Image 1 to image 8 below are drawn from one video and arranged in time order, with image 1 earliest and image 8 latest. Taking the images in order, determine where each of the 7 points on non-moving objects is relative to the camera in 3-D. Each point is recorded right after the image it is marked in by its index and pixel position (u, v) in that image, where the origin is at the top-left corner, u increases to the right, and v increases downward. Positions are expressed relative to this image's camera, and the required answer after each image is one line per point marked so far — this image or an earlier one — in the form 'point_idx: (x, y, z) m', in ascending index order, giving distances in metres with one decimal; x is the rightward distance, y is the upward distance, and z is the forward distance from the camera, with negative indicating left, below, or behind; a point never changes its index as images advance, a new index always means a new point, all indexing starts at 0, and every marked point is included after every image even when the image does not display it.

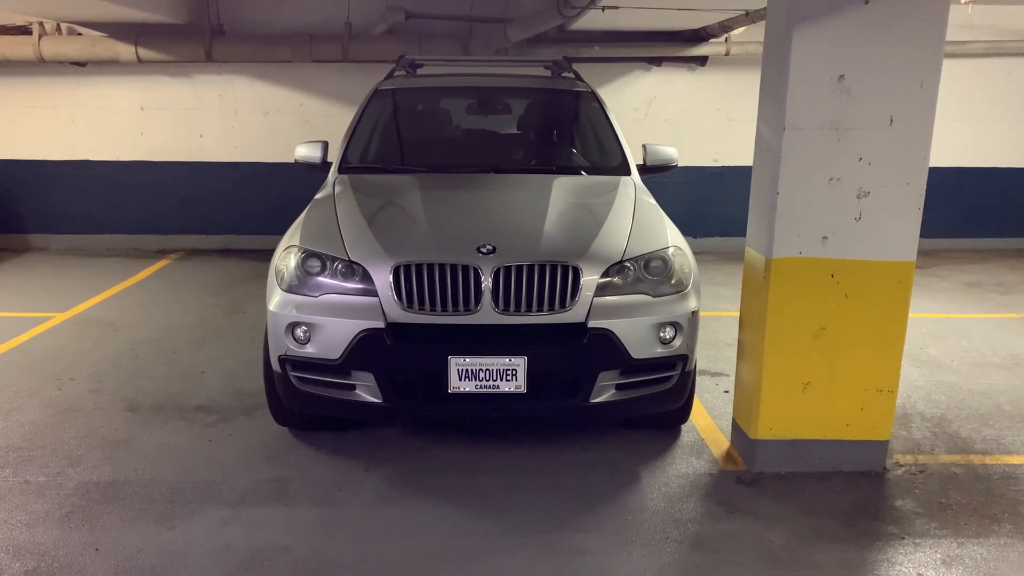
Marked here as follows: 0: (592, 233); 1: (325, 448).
0: (+0.3, +0.2, +3.4) m
1: (-0.7, -0.7, +3.6) m
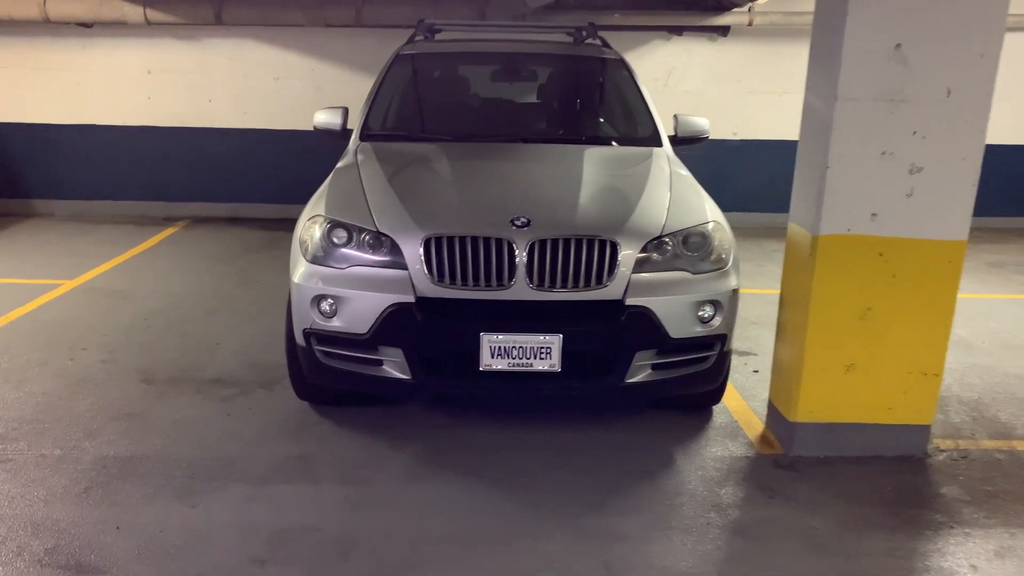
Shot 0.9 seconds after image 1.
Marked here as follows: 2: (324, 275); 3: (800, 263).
0: (+0.4, +0.3, +3.2) m
1: (-0.6, -0.5, +3.5) m
2: (-0.7, 0.0, +3.1) m
3: (+1.0, +0.1, +3.2) m
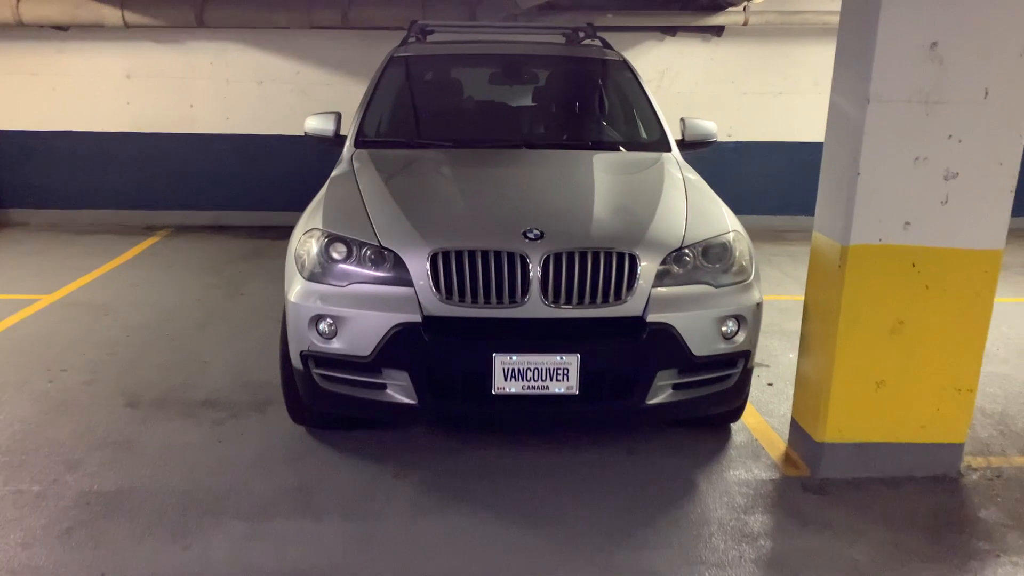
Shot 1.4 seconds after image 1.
0: (+0.5, +0.2, +3.1) m
1: (-0.6, -0.6, +3.3) m
2: (-0.6, 0.0, +2.9) m
3: (+1.1, 0.0, +3.0) m
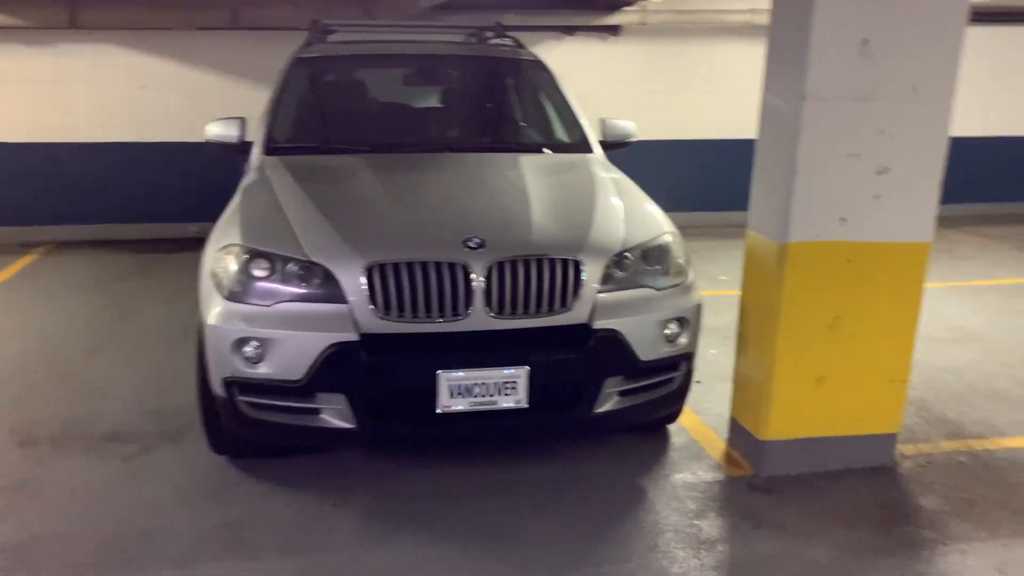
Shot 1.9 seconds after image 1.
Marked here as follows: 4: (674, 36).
0: (+0.3, +0.2, +3.0) m
1: (-0.8, -0.7, +3.1) m
2: (-0.8, -0.1, +2.7) m
3: (+0.9, +0.1, +3.0) m
4: (+1.4, +2.2, +7.8) m
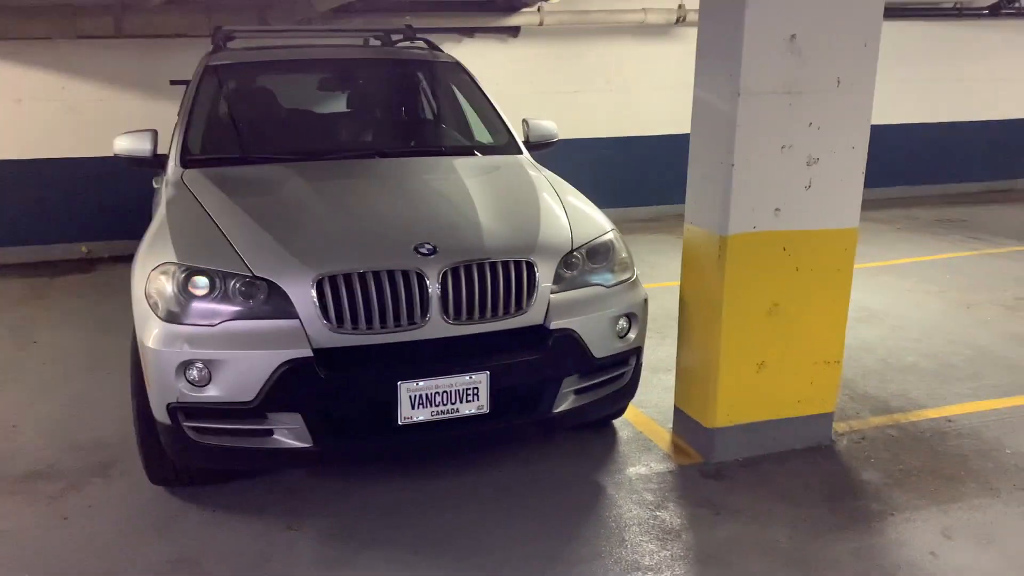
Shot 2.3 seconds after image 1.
0: (+0.1, +0.2, +3.0) m
1: (-0.9, -0.7, +2.9) m
2: (-0.9, -0.1, +2.6) m
3: (+0.7, +0.1, +3.1) m
4: (+0.5, +2.3, +7.9) m
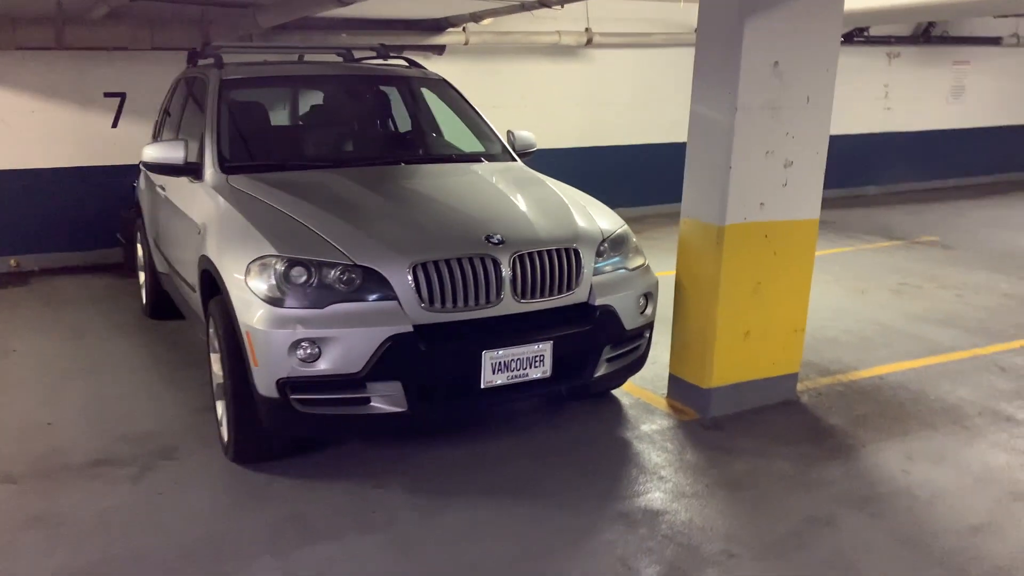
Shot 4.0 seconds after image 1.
0: (+0.2, +0.3, +3.5) m
1: (-0.8, -0.7, +3.3) m
2: (-0.7, -0.1, +2.9) m
3: (+0.8, +0.2, +3.7) m
4: (-0.2, +2.2, +8.4) m
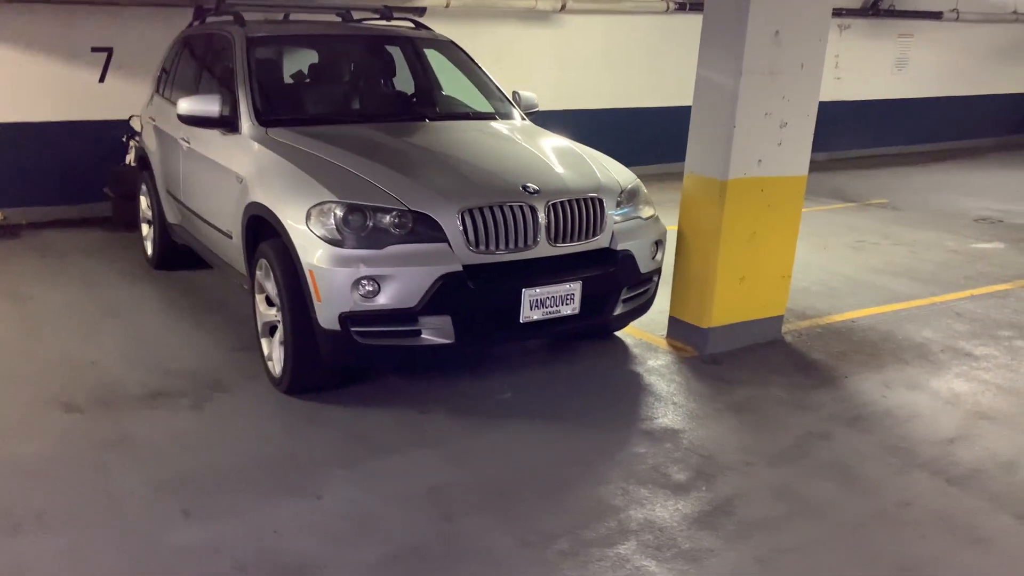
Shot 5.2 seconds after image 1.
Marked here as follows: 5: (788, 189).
0: (+0.3, +0.5, +3.8) m
1: (-0.6, -0.5, +3.6) m
2: (-0.5, +0.1, +3.2) m
3: (+0.9, +0.4, +4.1) m
4: (-0.4, +2.6, +8.7) m
5: (+1.3, +0.5, +4.2) m
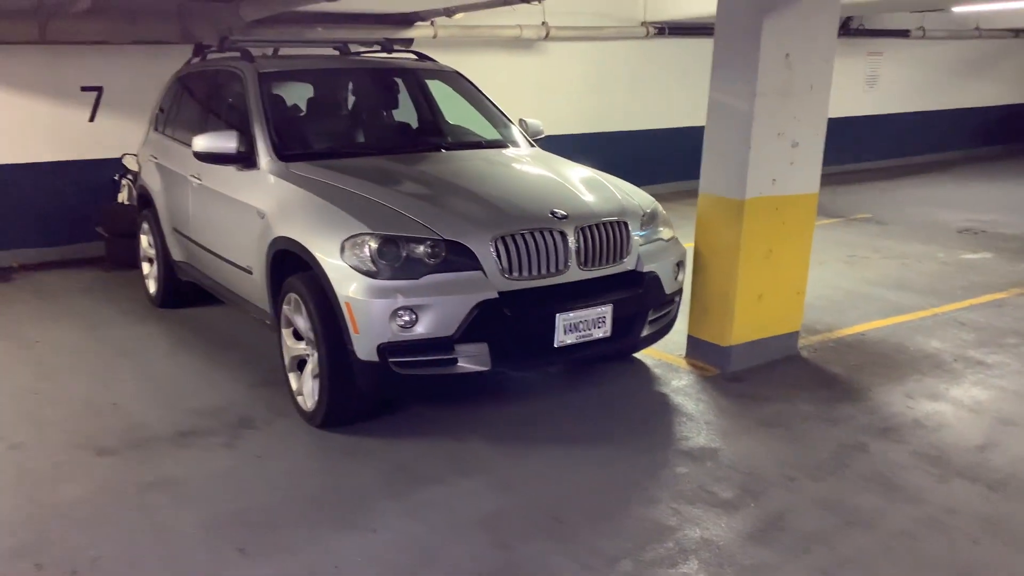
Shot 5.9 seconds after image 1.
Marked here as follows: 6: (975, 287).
0: (+0.4, +0.4, +3.9) m
1: (-0.5, -0.6, +3.6) m
2: (-0.4, 0.0, +3.2) m
3: (+1.0, +0.3, +4.1) m
4: (-0.6, +2.4, +8.8) m
5: (+1.4, +0.4, +4.2) m
6: (+3.2, 0.0, +6.1) m
